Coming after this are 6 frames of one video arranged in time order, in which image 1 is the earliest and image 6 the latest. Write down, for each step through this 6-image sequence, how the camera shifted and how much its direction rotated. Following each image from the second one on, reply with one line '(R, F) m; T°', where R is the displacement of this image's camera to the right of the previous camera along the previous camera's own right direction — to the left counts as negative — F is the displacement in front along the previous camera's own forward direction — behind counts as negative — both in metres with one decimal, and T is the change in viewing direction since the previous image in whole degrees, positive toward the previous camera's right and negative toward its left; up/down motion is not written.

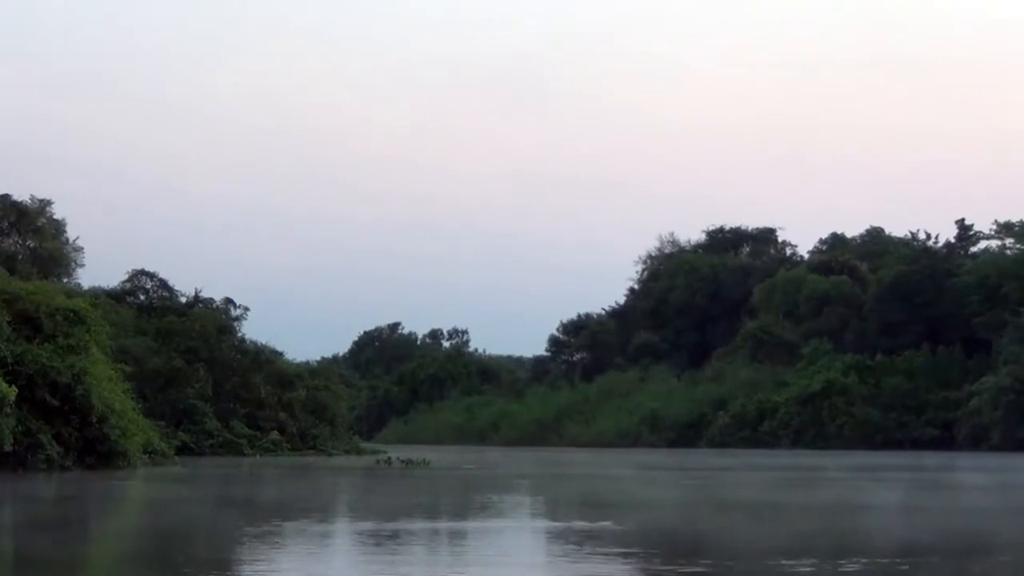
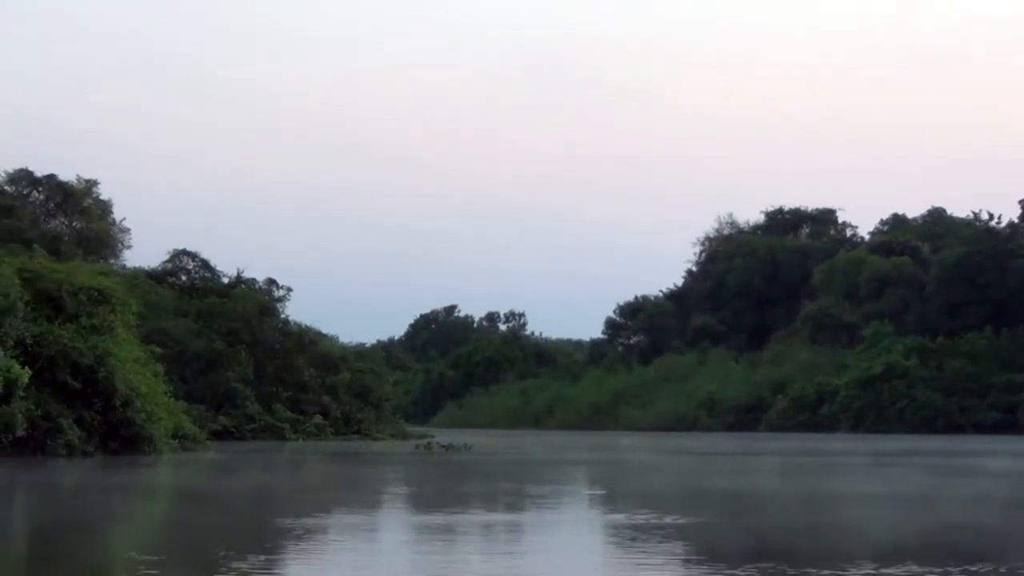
(+0.4, +0.7) m; -3°
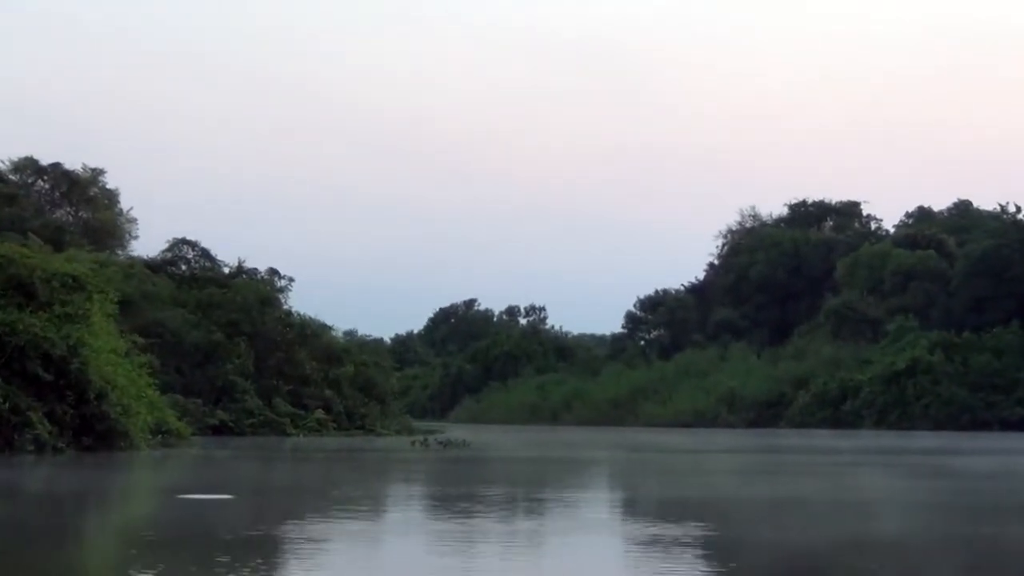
(+0.4, +1.0) m; -1°
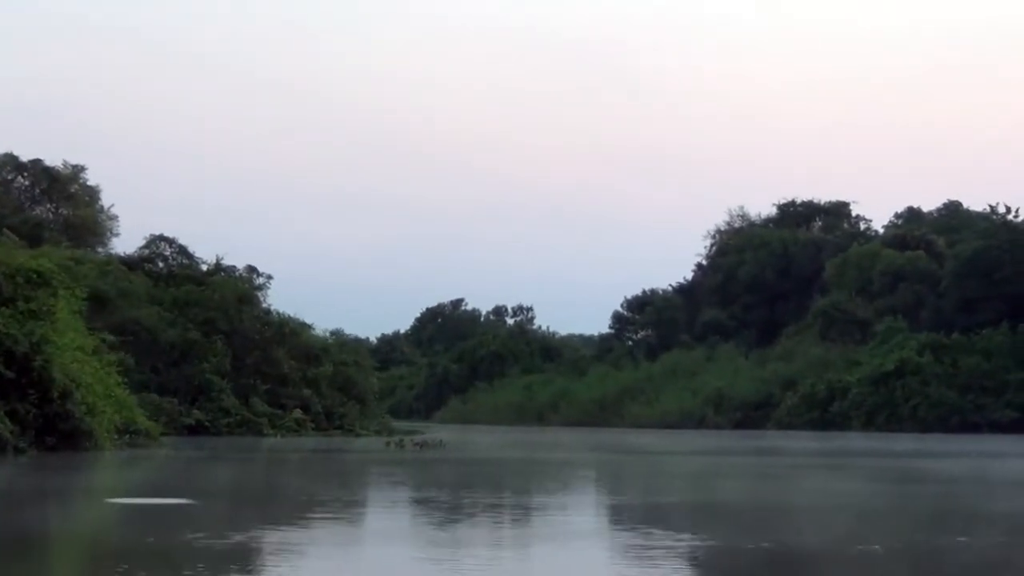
(+0.1, +0.5) m; 0°
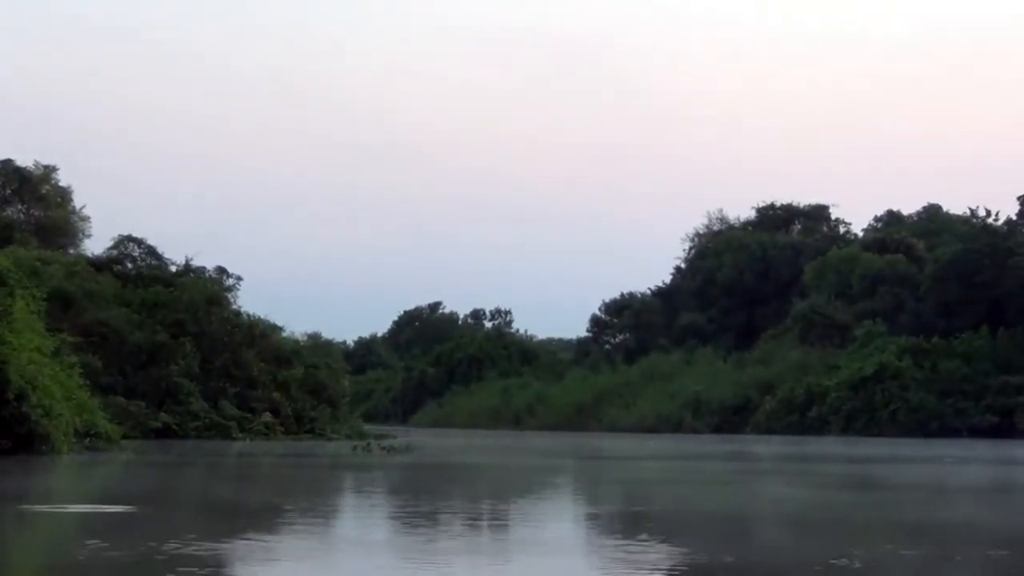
(+0.1, +0.5) m; +1°
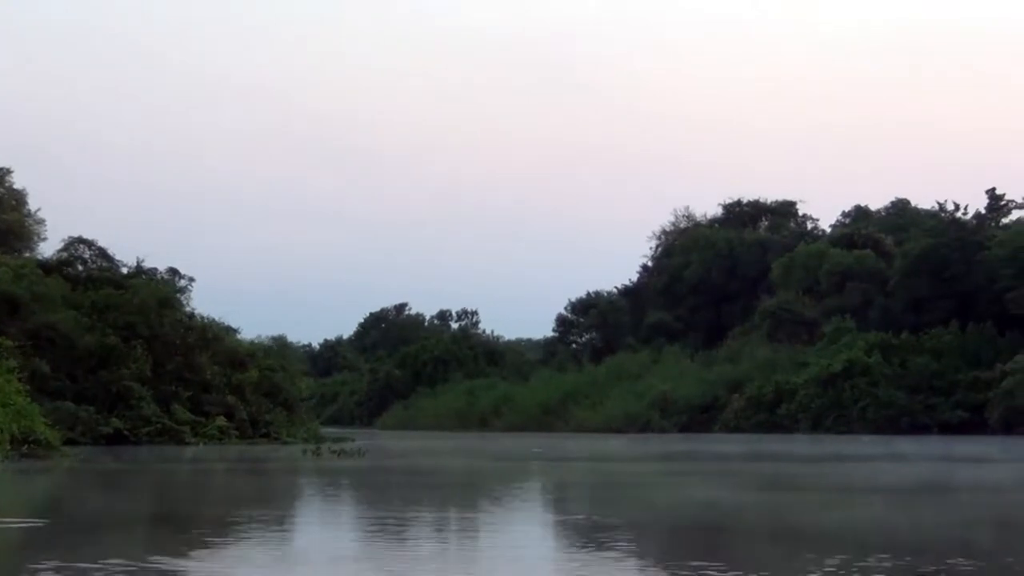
(+0.1, +0.7) m; +1°
